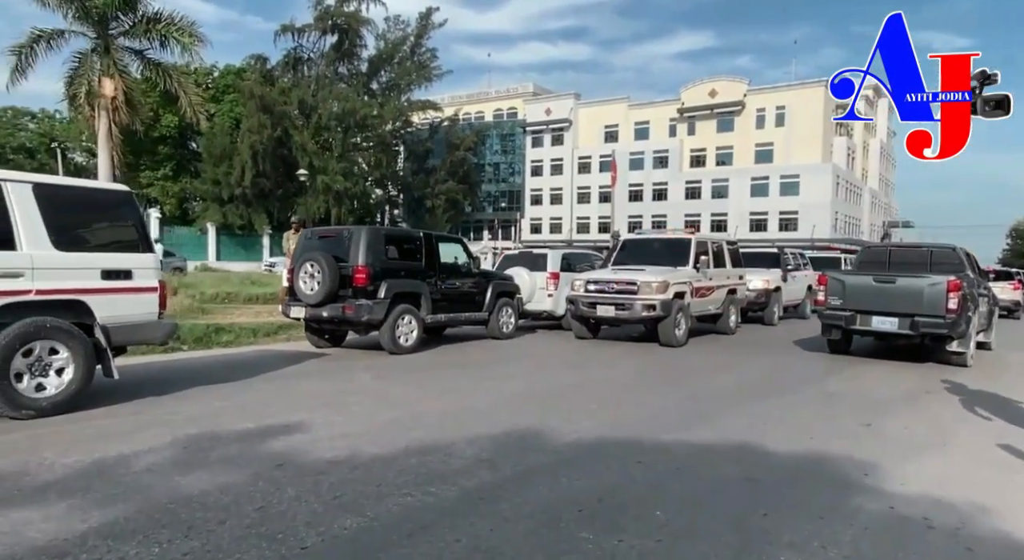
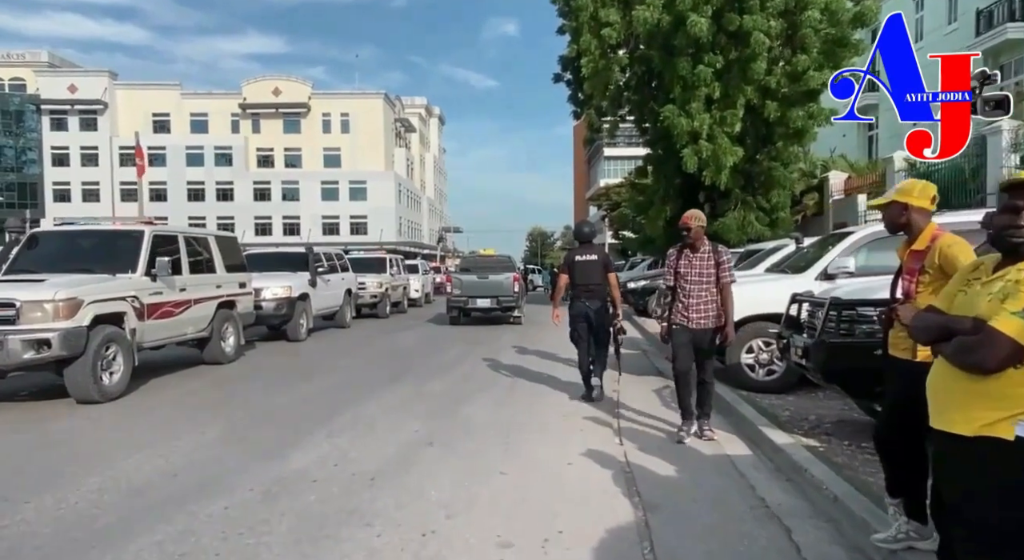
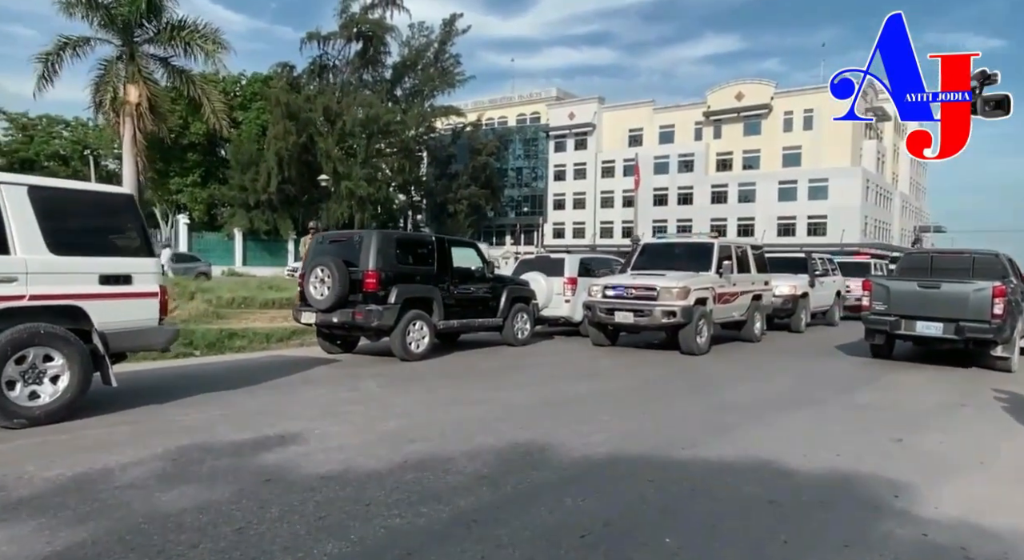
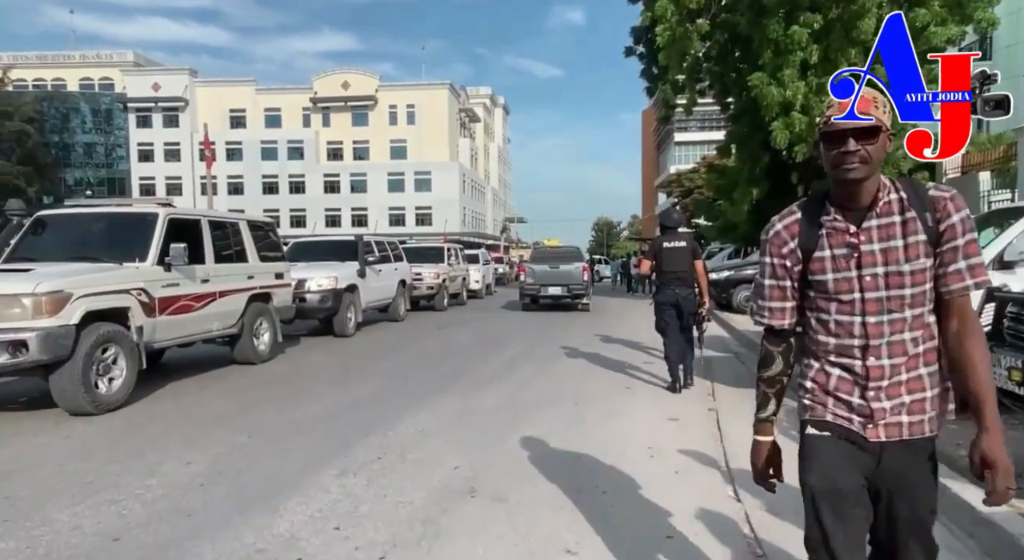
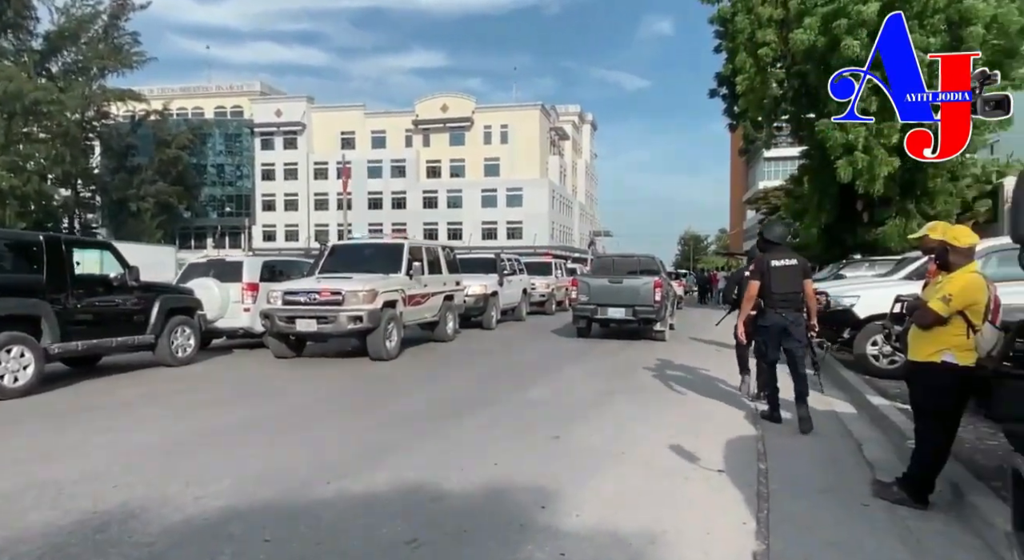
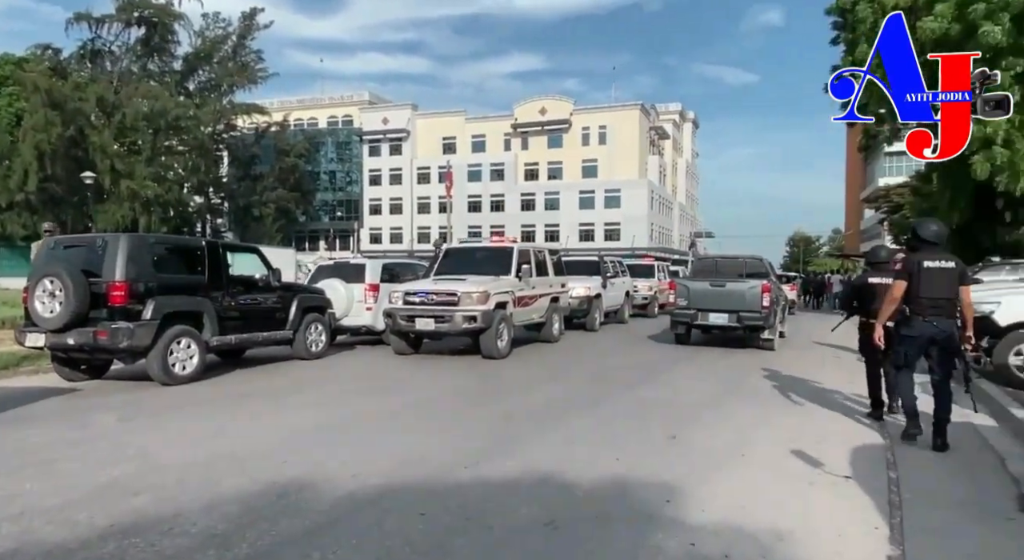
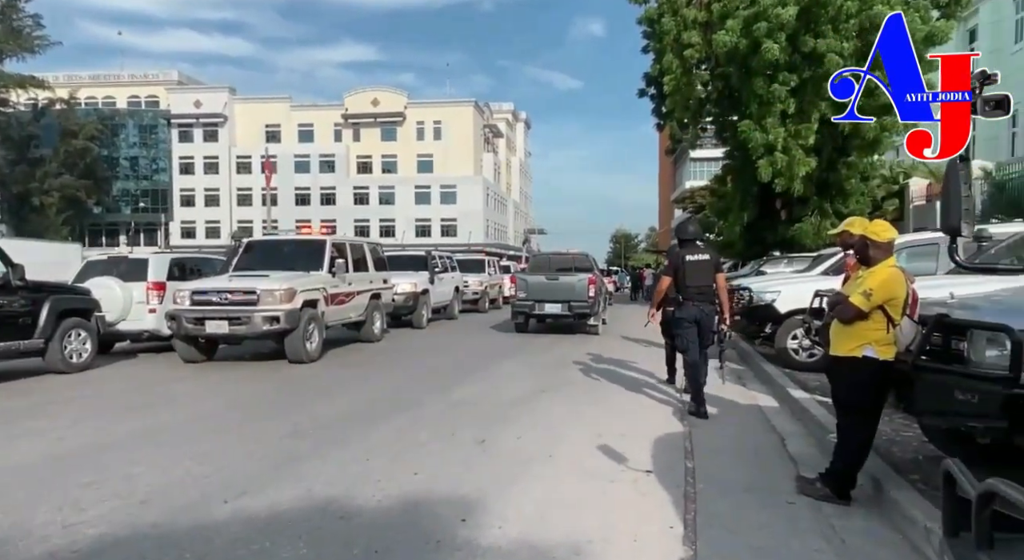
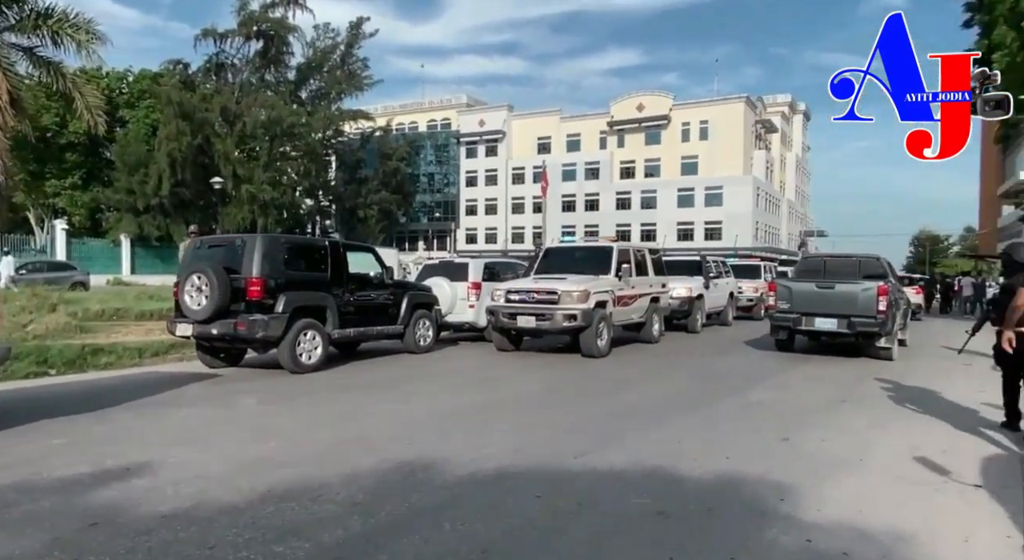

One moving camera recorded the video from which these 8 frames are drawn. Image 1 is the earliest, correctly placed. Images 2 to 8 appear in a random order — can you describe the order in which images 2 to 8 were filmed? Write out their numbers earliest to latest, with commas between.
3, 8, 6, 5, 7, 2, 4
